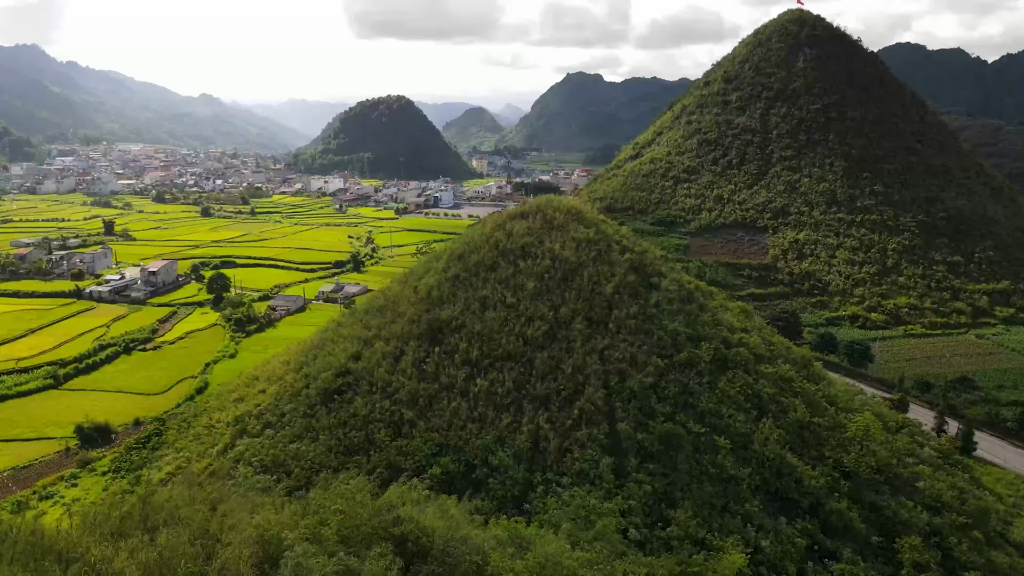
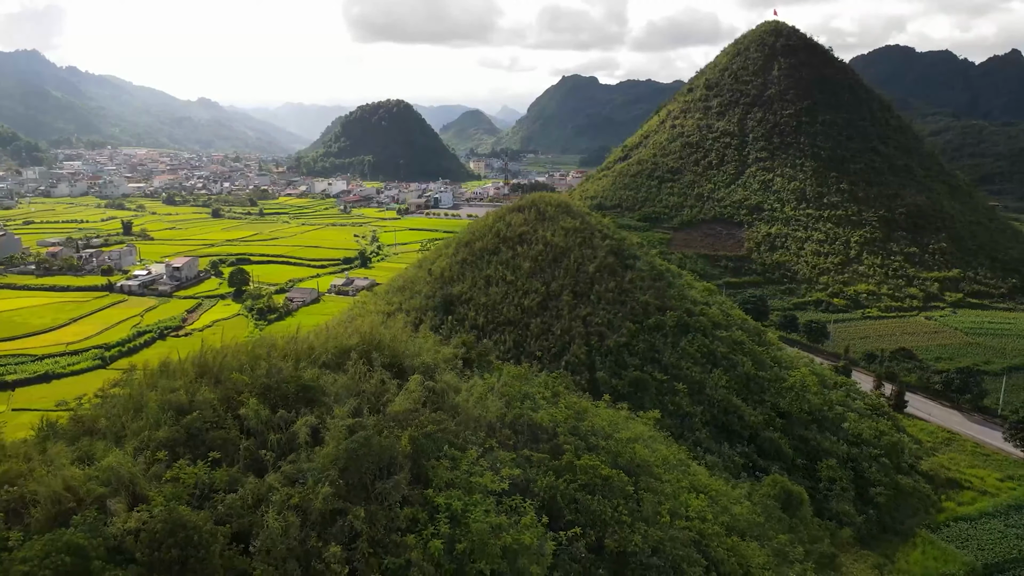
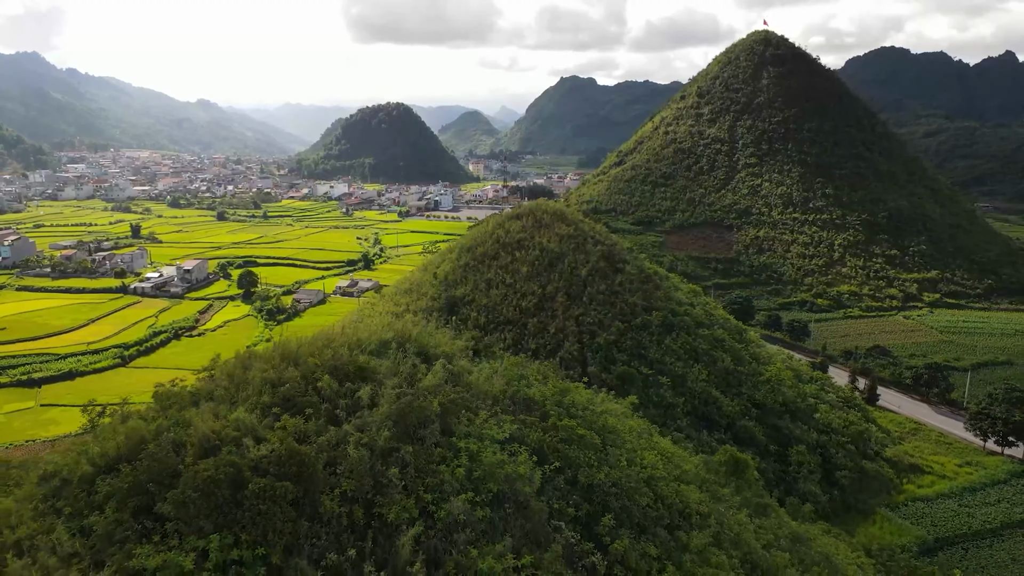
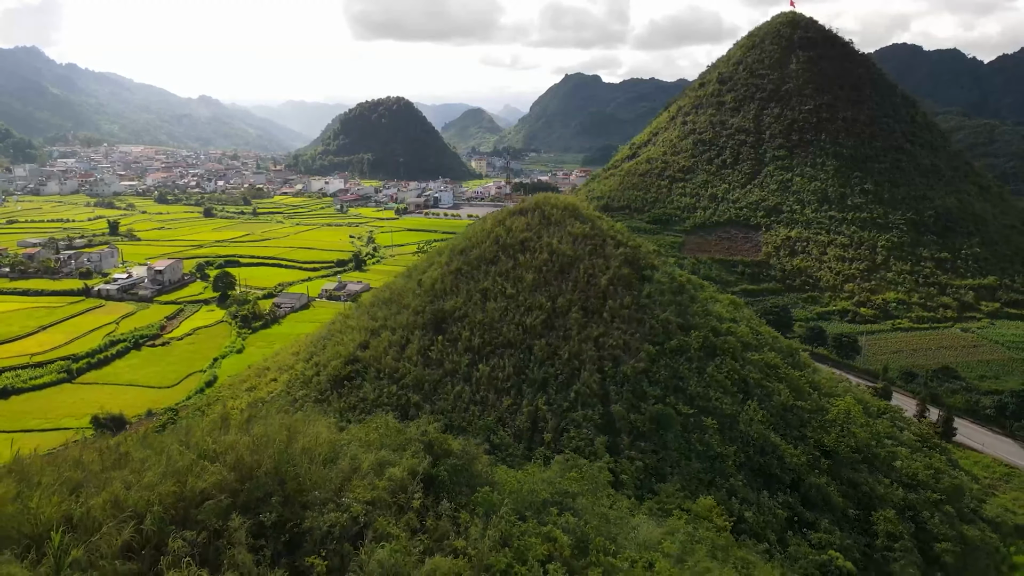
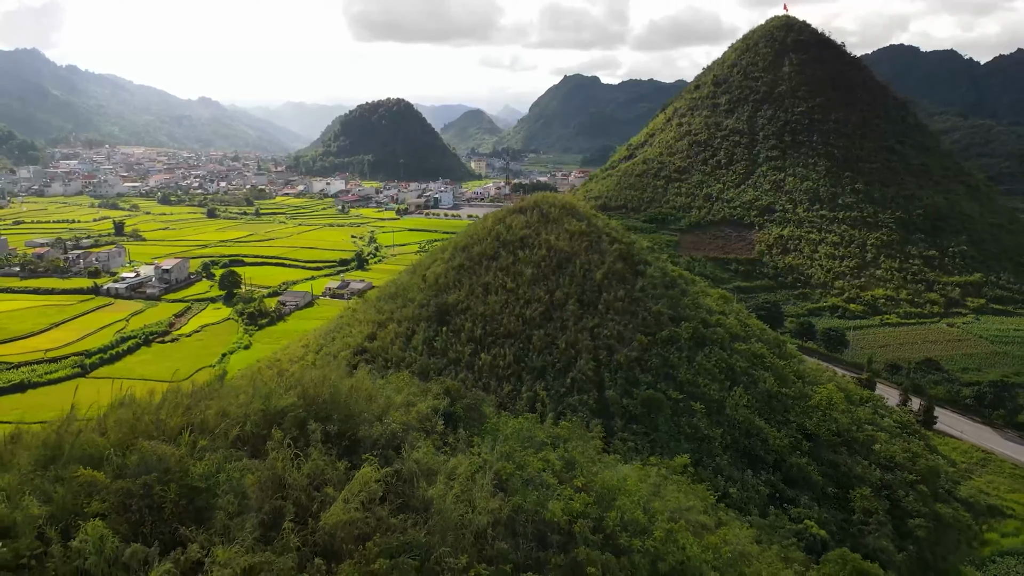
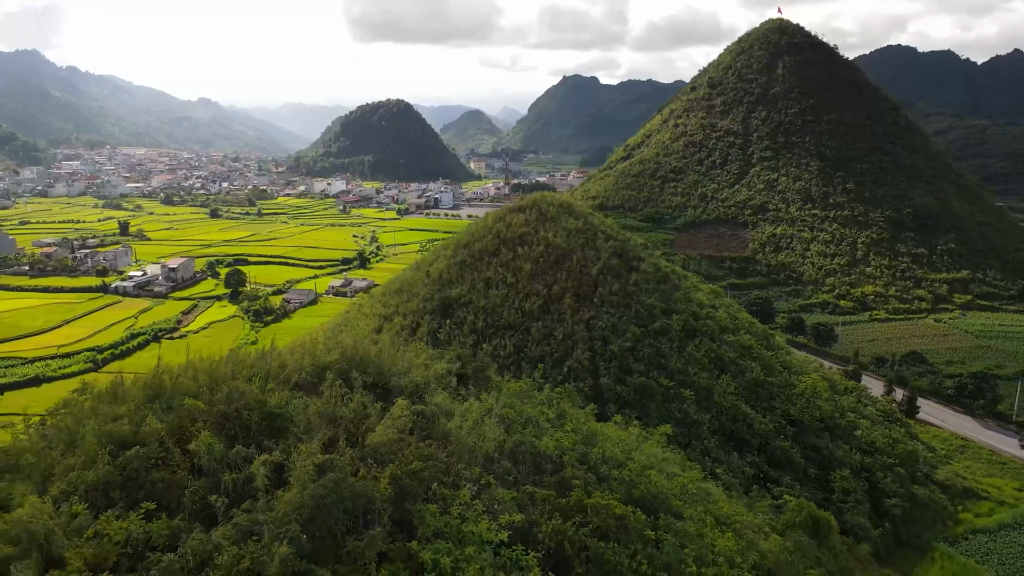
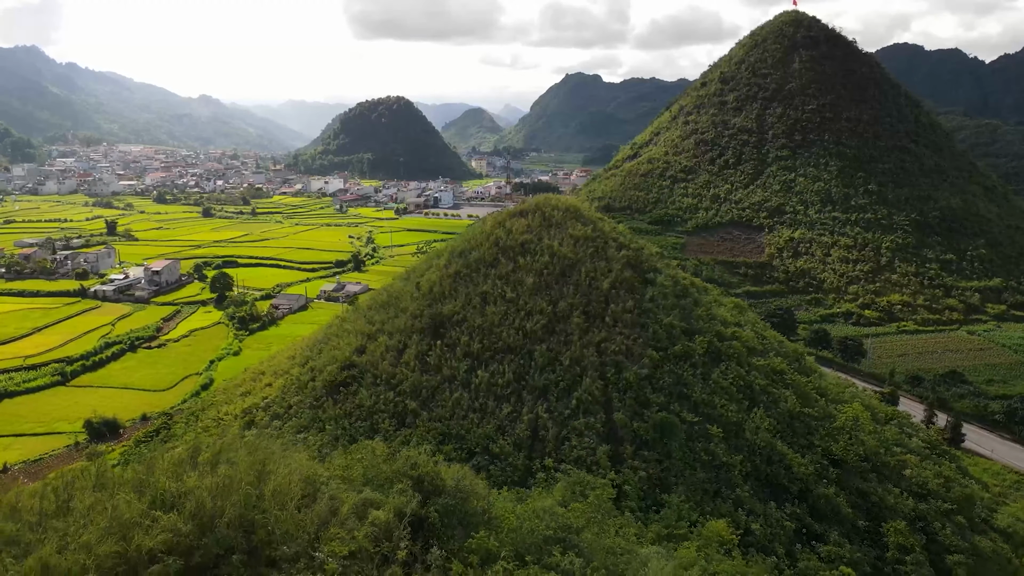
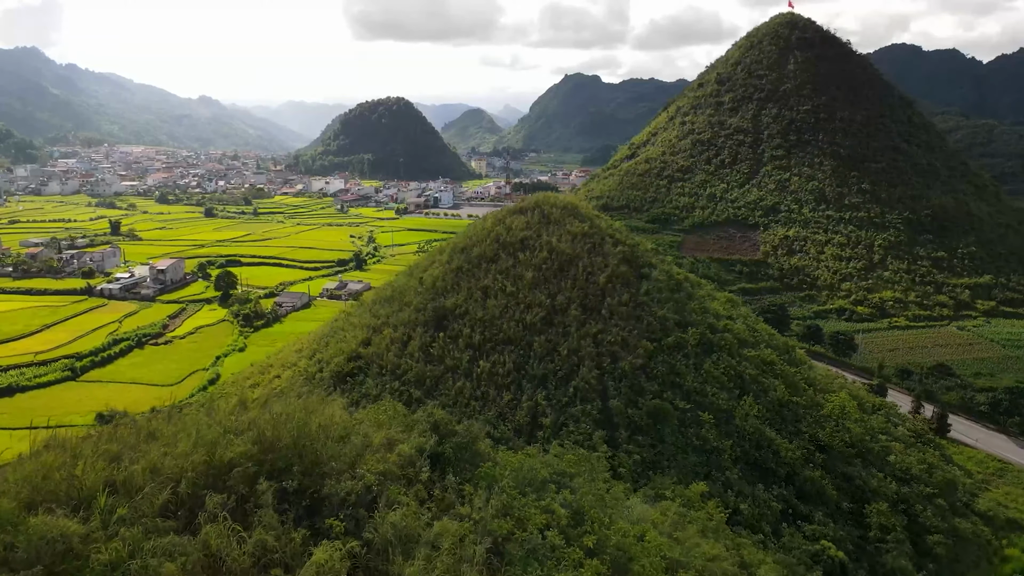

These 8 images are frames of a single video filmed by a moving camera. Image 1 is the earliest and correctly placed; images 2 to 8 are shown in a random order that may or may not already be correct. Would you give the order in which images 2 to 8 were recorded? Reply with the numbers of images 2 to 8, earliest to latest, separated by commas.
7, 4, 8, 5, 6, 2, 3
